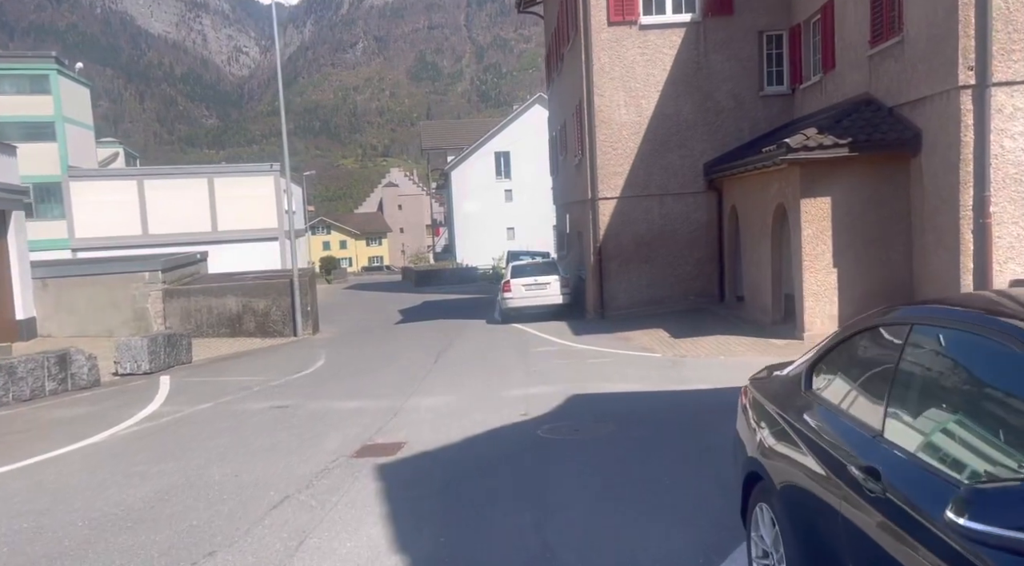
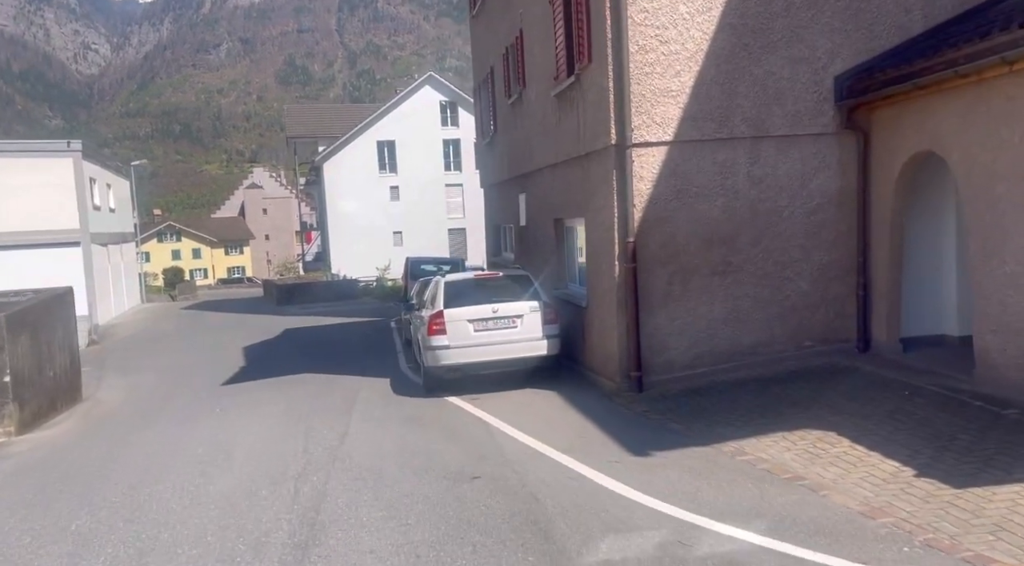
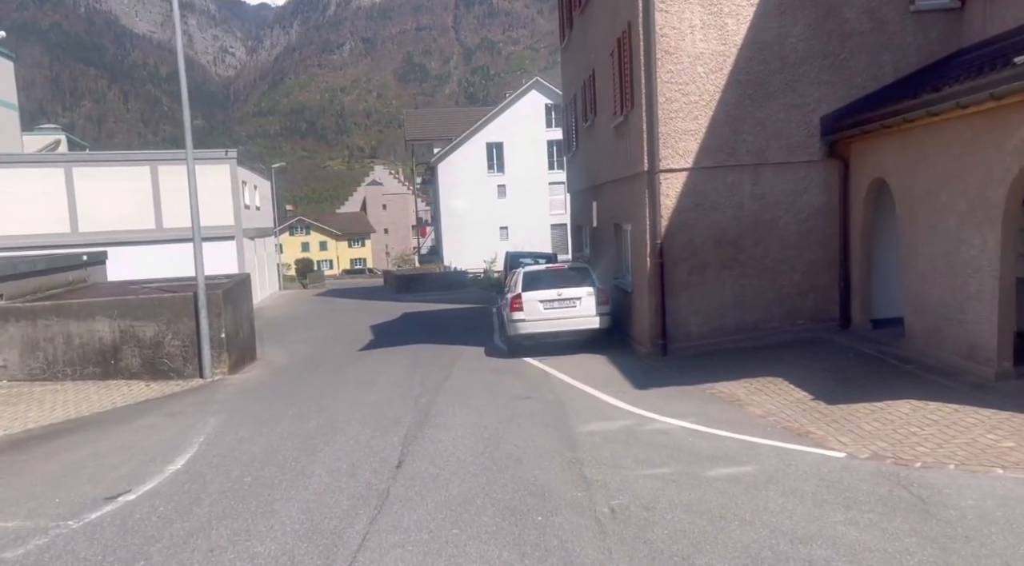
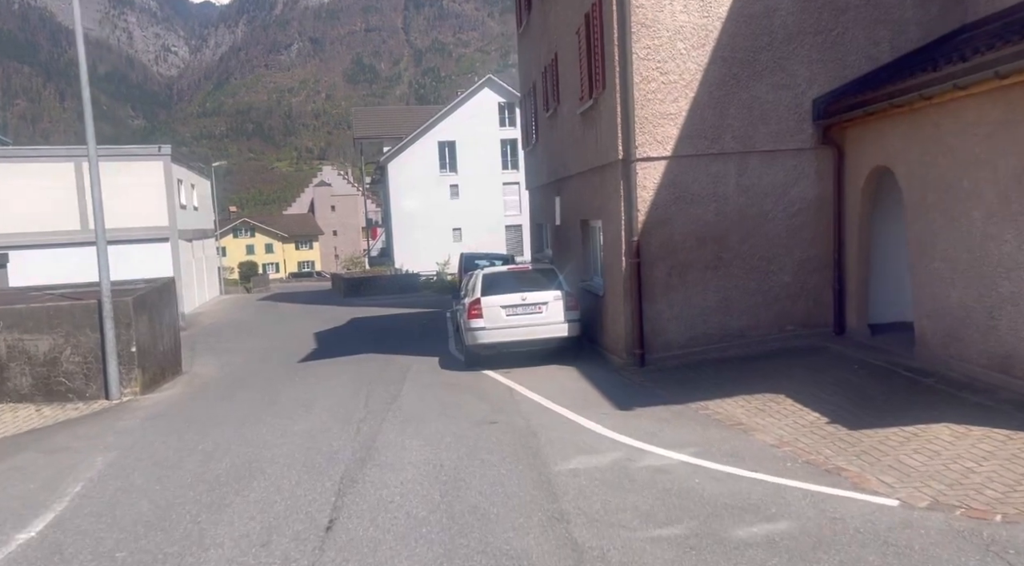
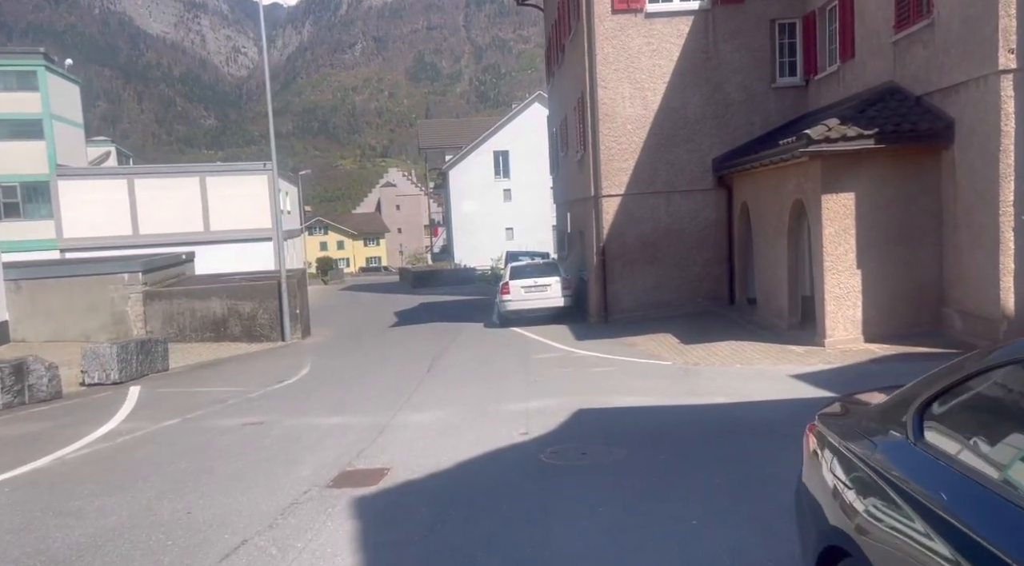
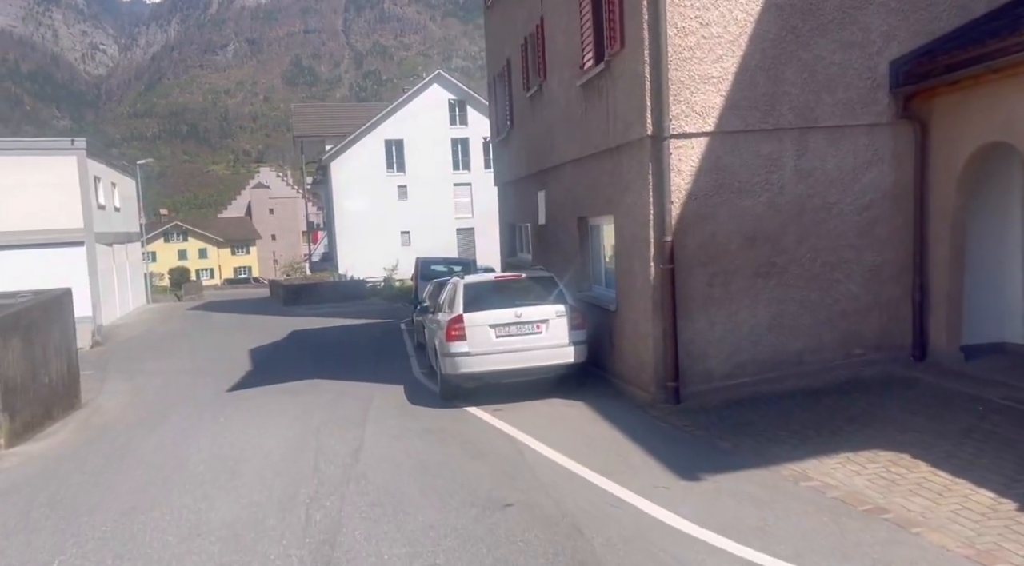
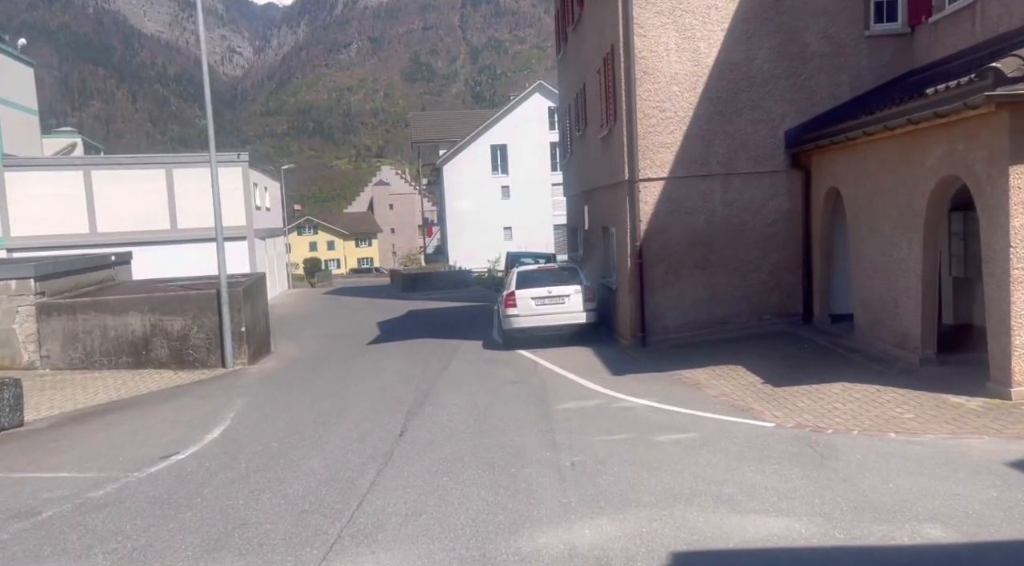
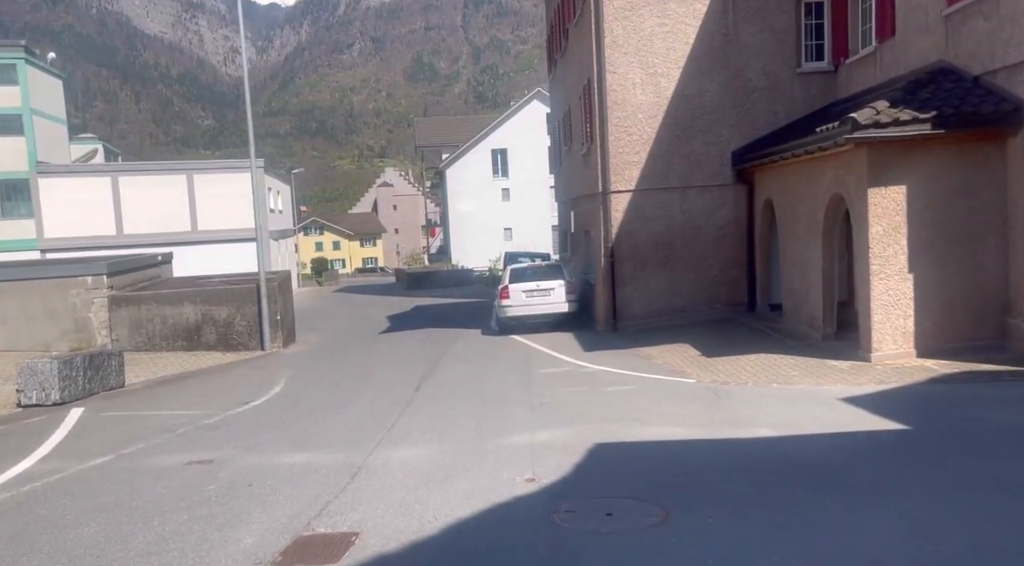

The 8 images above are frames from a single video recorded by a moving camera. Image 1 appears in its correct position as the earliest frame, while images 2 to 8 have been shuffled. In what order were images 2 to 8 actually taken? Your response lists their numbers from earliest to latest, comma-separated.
5, 8, 7, 3, 4, 2, 6
